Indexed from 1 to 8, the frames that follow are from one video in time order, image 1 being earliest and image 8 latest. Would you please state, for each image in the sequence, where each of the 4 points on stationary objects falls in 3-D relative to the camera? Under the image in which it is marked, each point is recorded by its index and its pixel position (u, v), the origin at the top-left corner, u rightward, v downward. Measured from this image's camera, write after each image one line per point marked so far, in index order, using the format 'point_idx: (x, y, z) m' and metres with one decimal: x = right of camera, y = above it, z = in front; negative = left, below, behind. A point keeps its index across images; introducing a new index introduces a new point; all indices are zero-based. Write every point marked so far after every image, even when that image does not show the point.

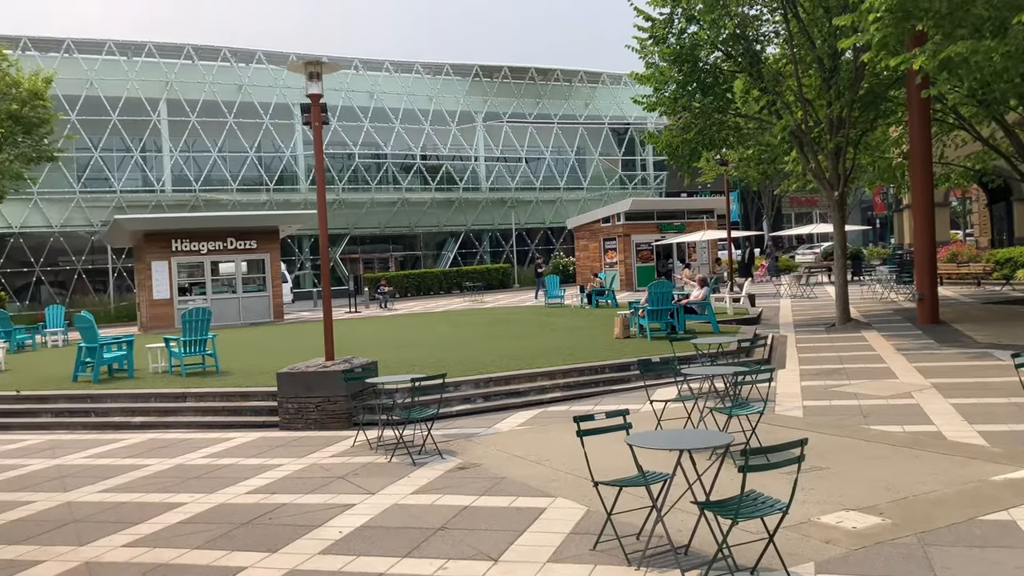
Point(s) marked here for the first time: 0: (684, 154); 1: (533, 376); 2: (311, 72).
0: (+3.7, +2.9, +19.5) m
1: (+0.3, -1.1, +11.1) m
2: (-2.3, +2.4, +10.2) m
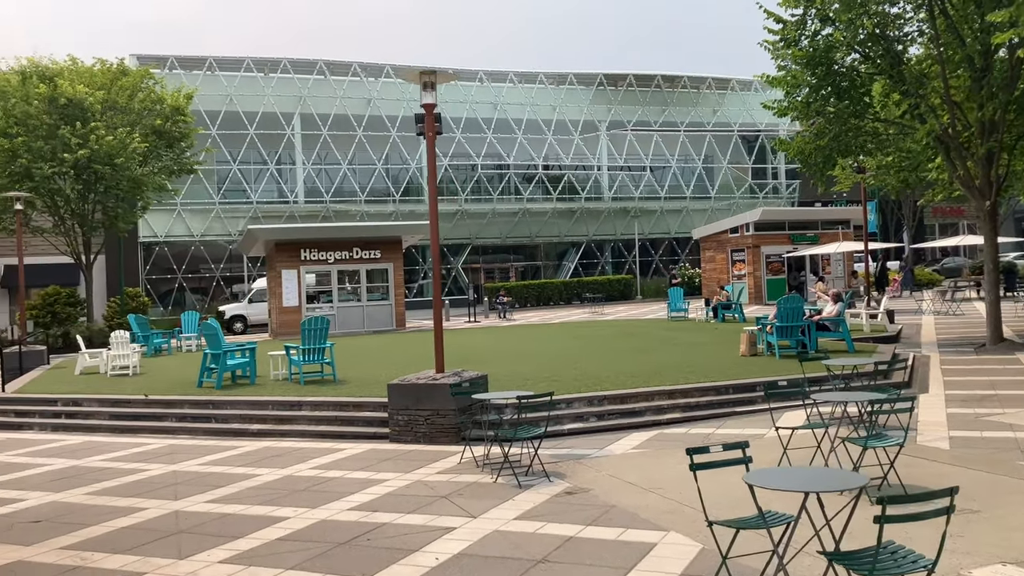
0: (+6.3, +2.6, +18.5) m
1: (+1.6, -1.3, +10.6) m
2: (-1.0, +2.3, +10.1) m
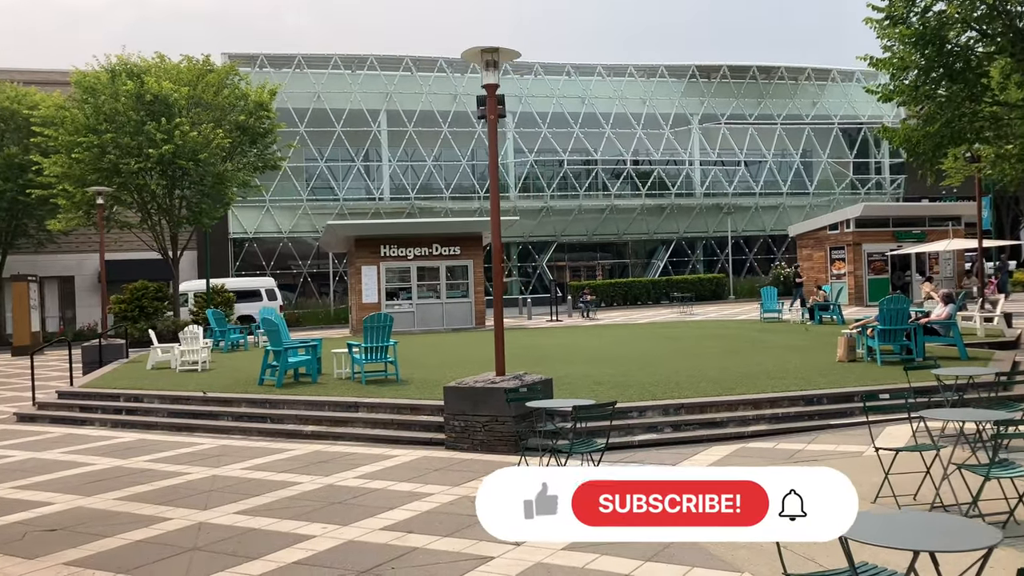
0: (+7.8, +2.6, +17.0) m
1: (+2.4, -1.2, +9.6) m
2: (-0.2, +2.4, +9.3) m
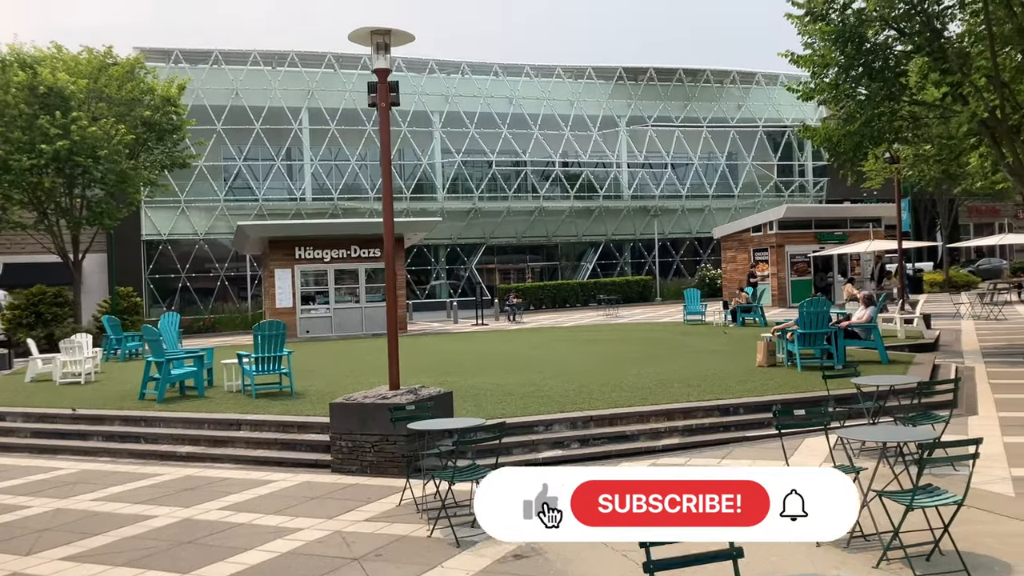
0: (+6.2, +2.6, +16.7) m
1: (+1.3, -1.3, +9.0) m
2: (-1.3, +2.3, +8.5) m
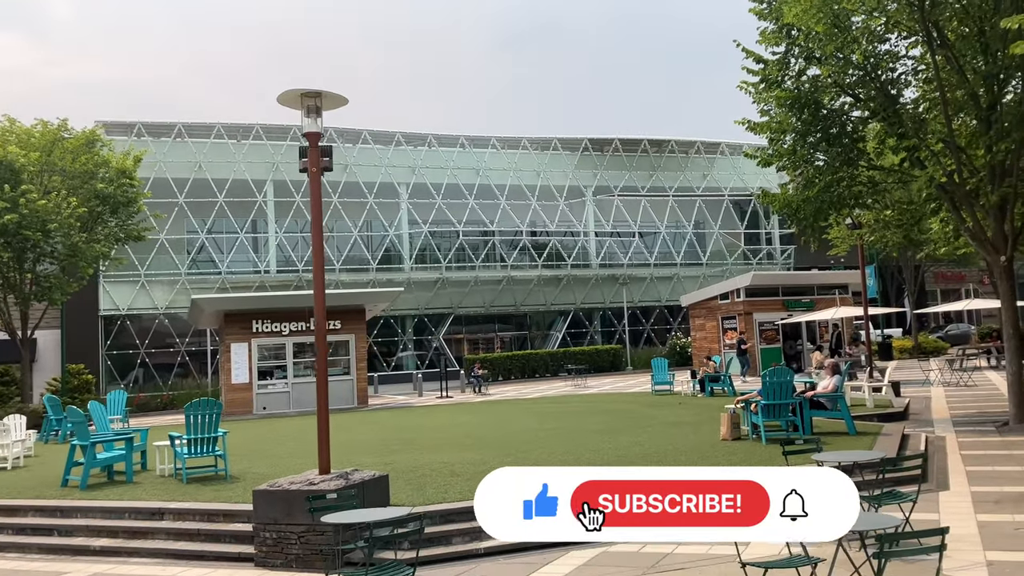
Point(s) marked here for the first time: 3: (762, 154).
0: (+5.4, +1.3, +16.5) m
1: (+0.8, -1.9, +8.4) m
2: (-1.8, +1.6, +8.1) m
3: (+4.8, +2.6, +17.2) m
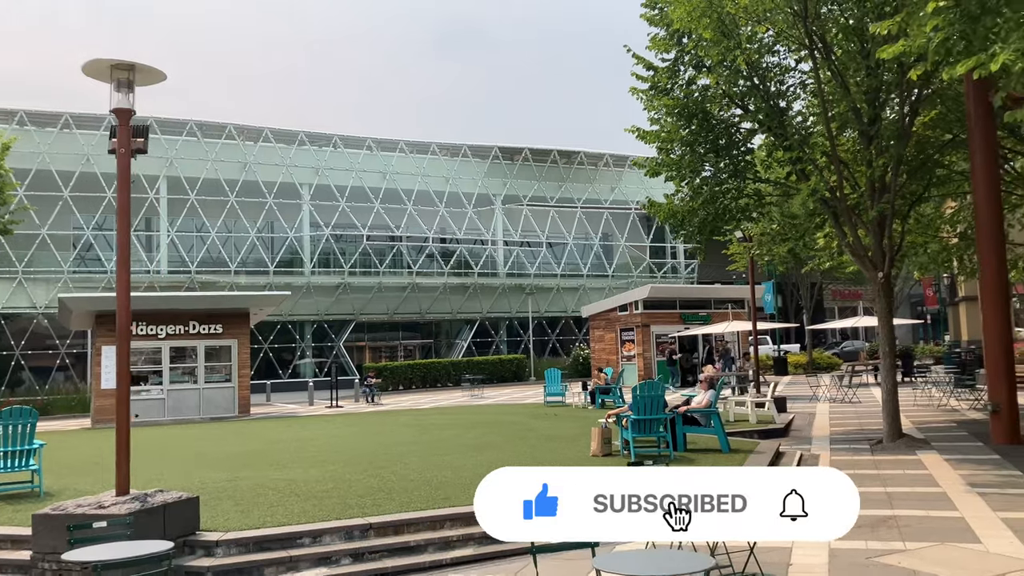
0: (+3.3, +1.1, +16.2) m
1: (-0.6, -2.0, +7.7) m
2: (-3.1, +1.7, +7.2) m
3: (+2.6, +2.3, +16.9) m
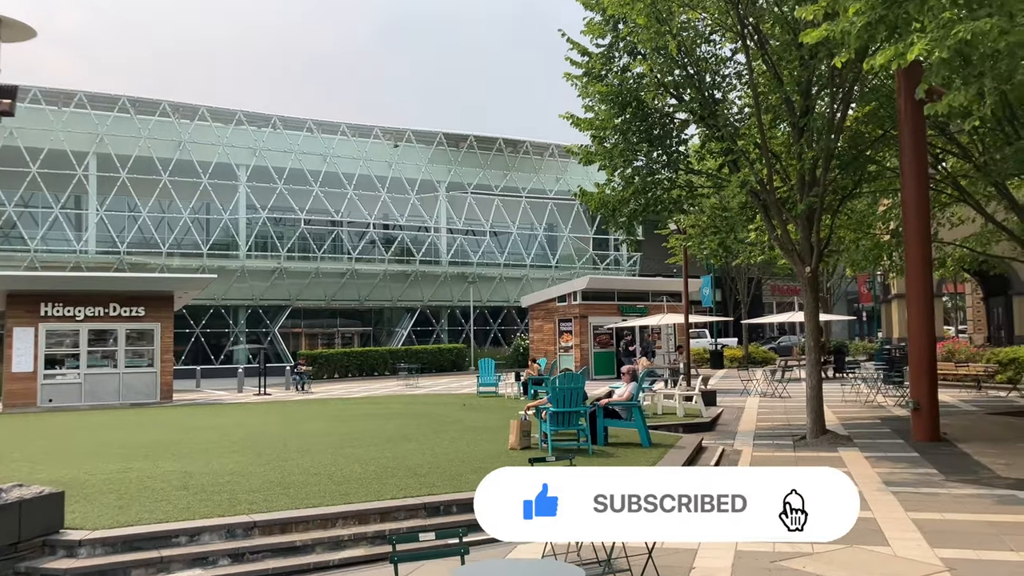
0: (+2.0, +1.2, +16.0) m
1: (-1.5, -1.9, +7.2) m
2: (-3.9, +1.8, +6.6) m
3: (+1.4, +2.5, +16.6) m
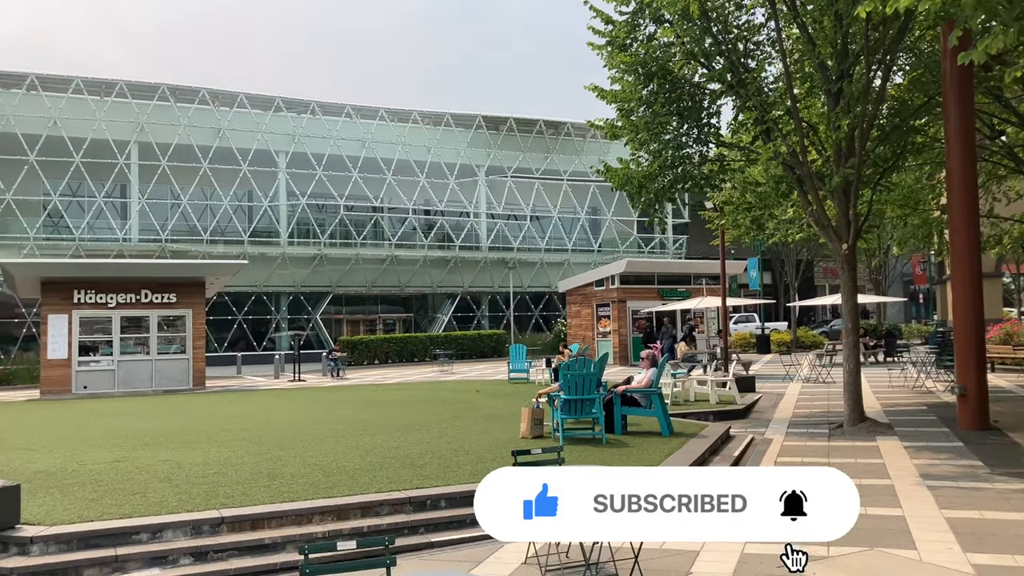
0: (+2.4, +1.6, +15.2) m
1: (-1.6, -1.7, +6.7) m
2: (-4.0, +2.0, +6.2) m
3: (+1.8, +2.8, +15.9) m
